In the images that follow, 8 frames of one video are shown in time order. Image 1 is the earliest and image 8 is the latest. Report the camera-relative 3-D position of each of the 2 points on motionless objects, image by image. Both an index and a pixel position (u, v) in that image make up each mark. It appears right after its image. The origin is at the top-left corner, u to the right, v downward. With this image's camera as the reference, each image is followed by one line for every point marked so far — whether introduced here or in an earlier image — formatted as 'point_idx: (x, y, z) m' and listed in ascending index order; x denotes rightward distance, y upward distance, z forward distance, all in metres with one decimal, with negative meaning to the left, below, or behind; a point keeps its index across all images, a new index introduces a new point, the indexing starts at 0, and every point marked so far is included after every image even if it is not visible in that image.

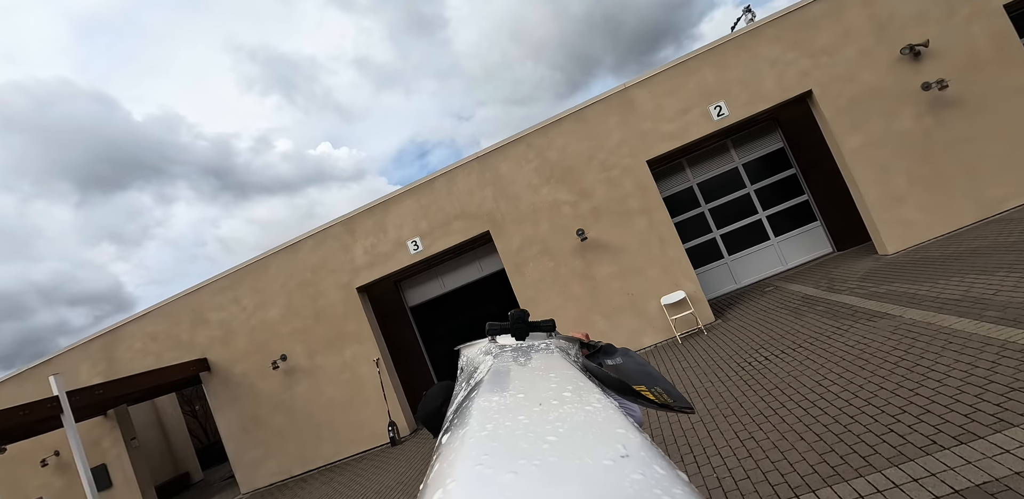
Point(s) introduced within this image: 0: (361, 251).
0: (-2.9, 0.0, +9.2) m
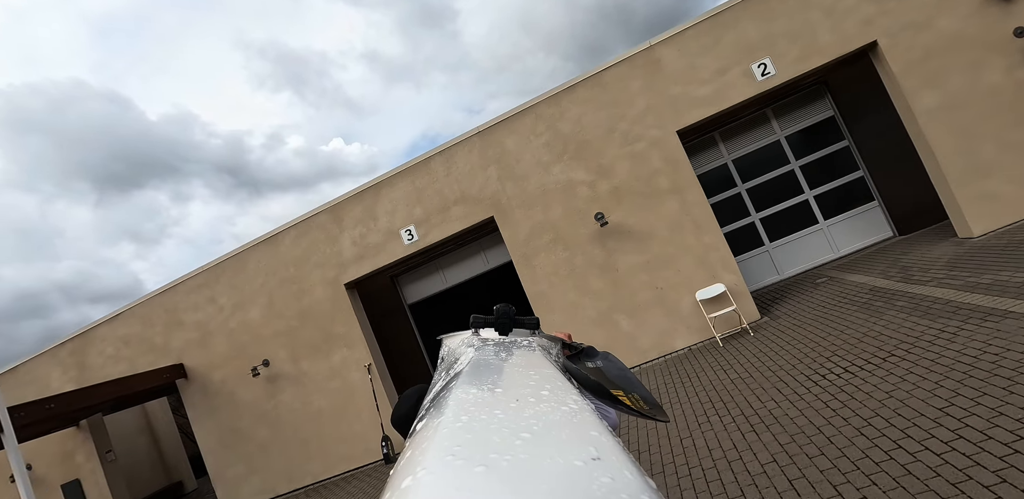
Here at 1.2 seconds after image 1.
0: (-2.7, +0.1, +8.1) m
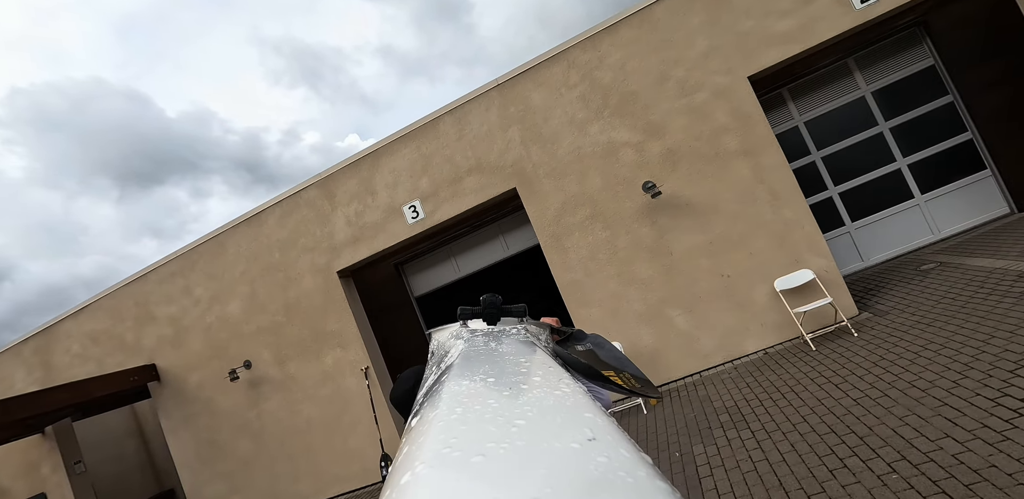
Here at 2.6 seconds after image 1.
0: (-2.4, +0.4, +6.8) m
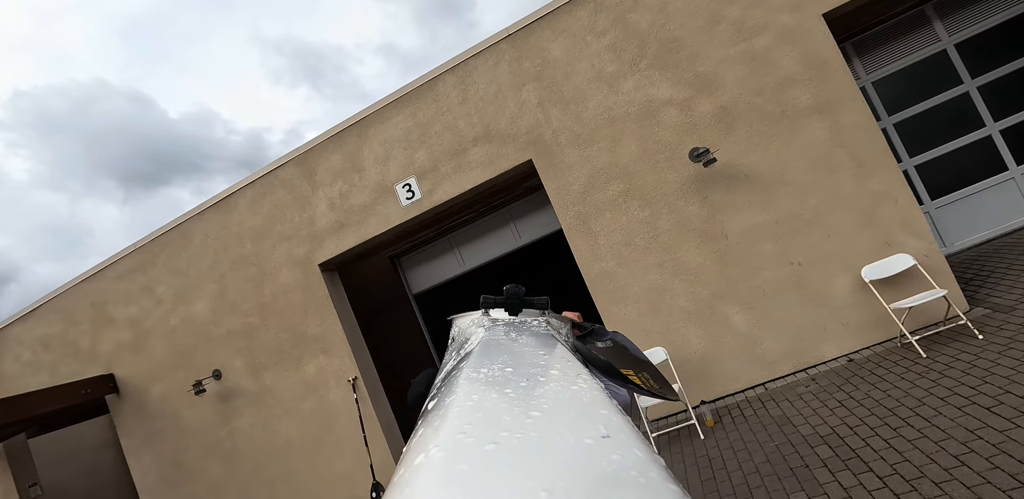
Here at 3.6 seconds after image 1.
0: (-2.2, +0.5, +5.7) m
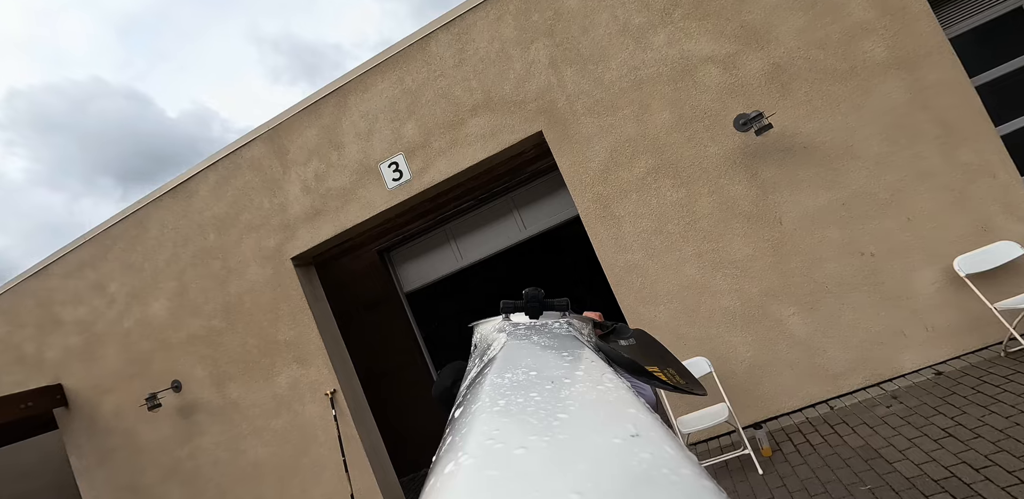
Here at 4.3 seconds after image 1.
0: (-2.2, +0.6, +4.9) m
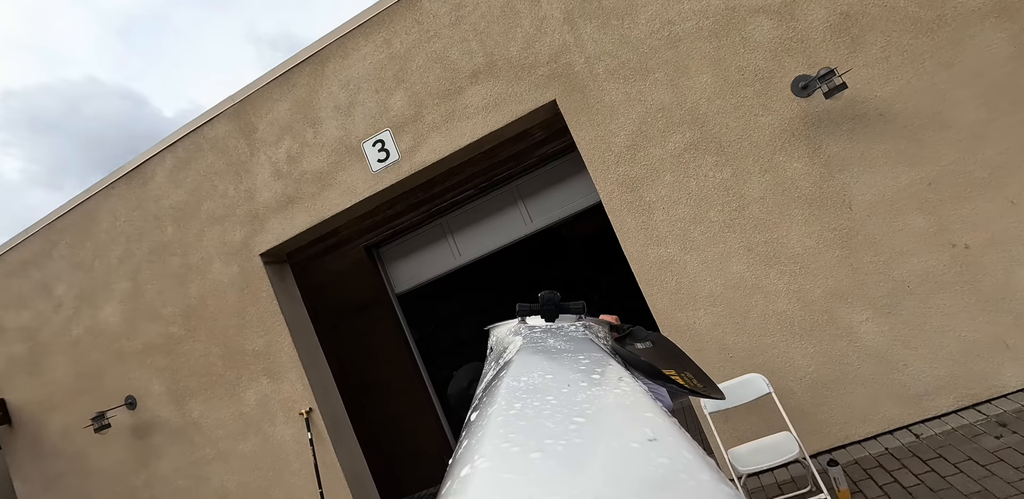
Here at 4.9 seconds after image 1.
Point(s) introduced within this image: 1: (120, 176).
0: (-2.1, +0.7, +4.2) m
1: (-3.7, +0.7, +4.6) m
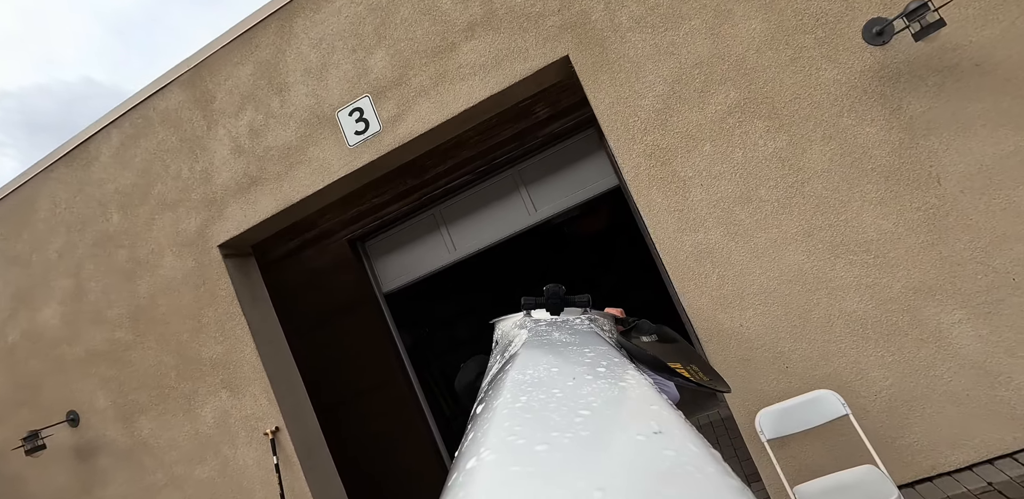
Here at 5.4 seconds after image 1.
0: (-2.1, +0.7, +3.6) m
1: (-3.7, +0.8, +4.0) m
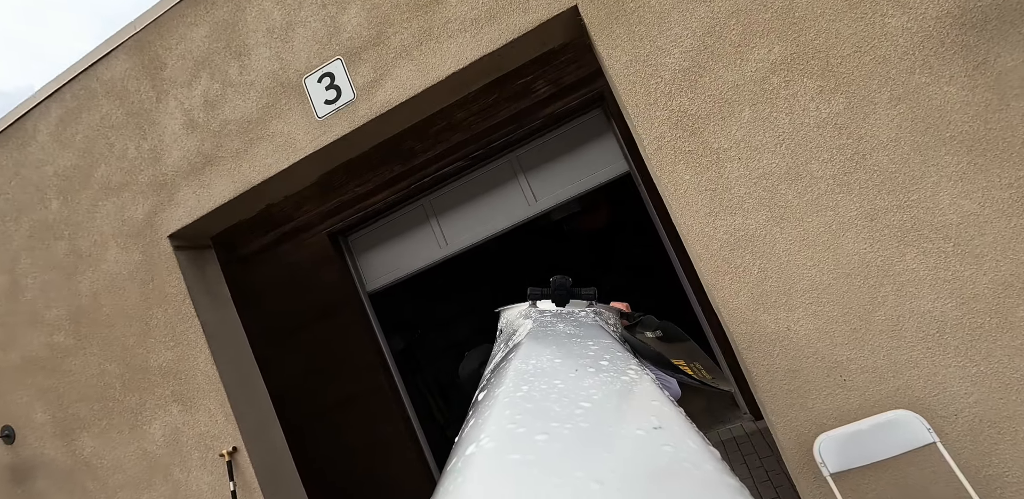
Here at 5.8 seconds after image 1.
0: (-2.1, +0.8, +3.1) m
1: (-3.7, +0.8, +3.5) m
